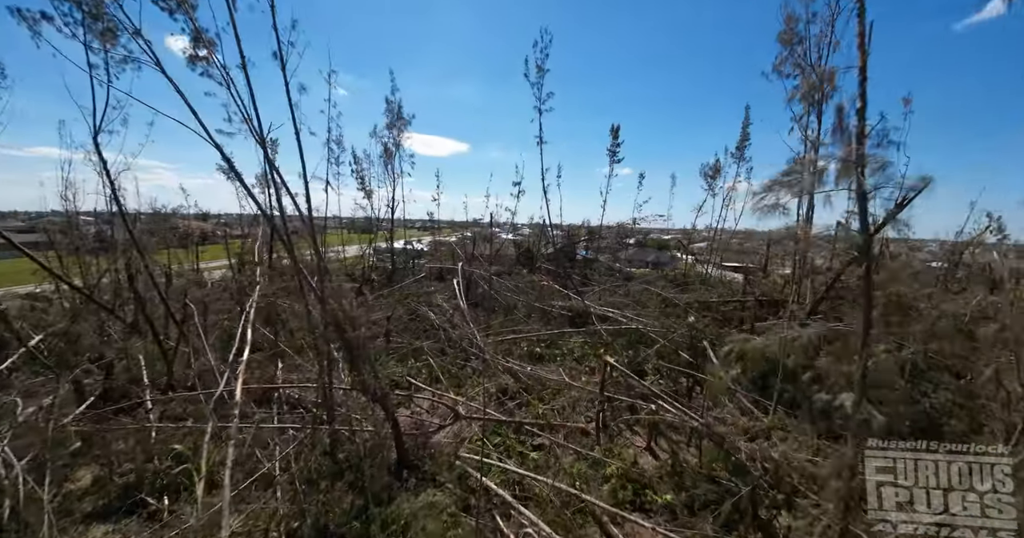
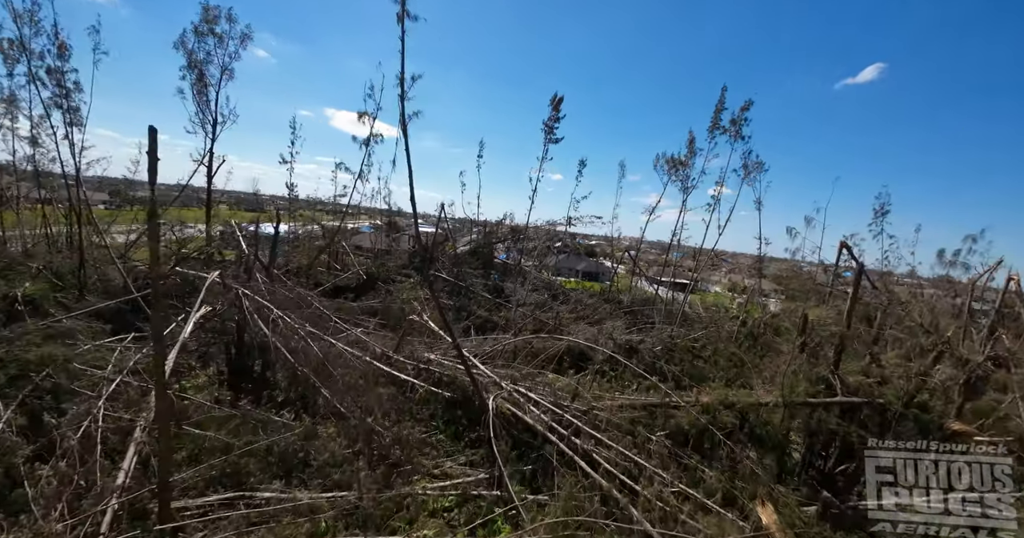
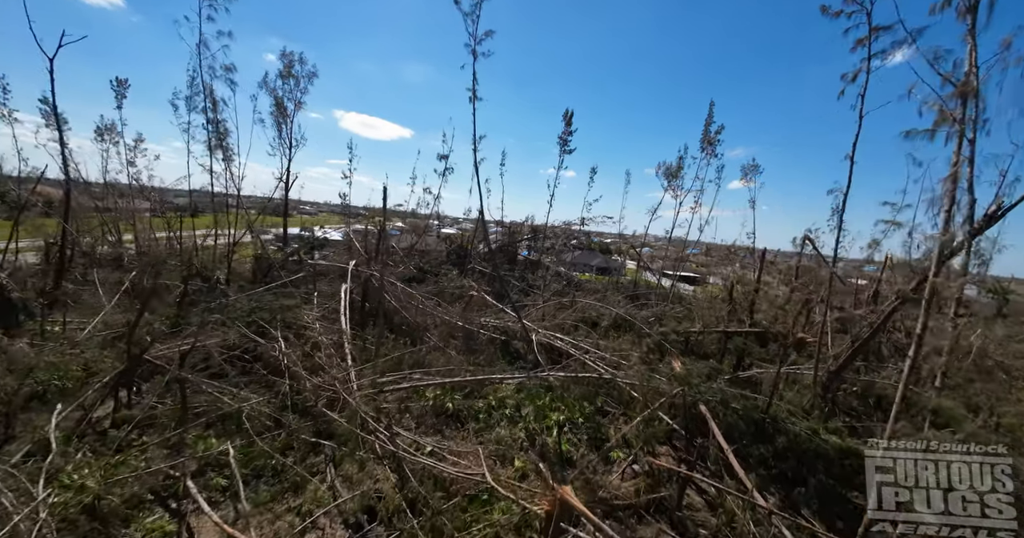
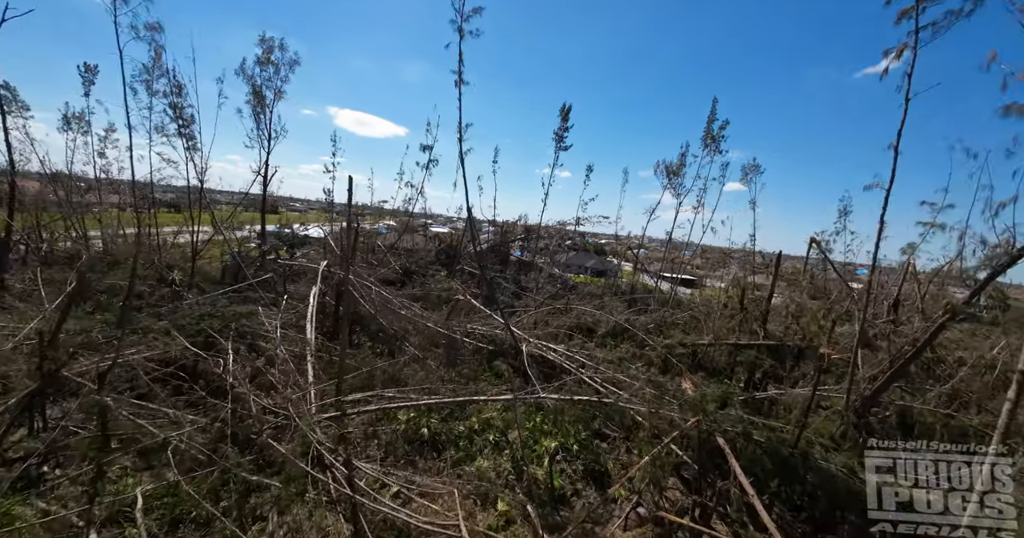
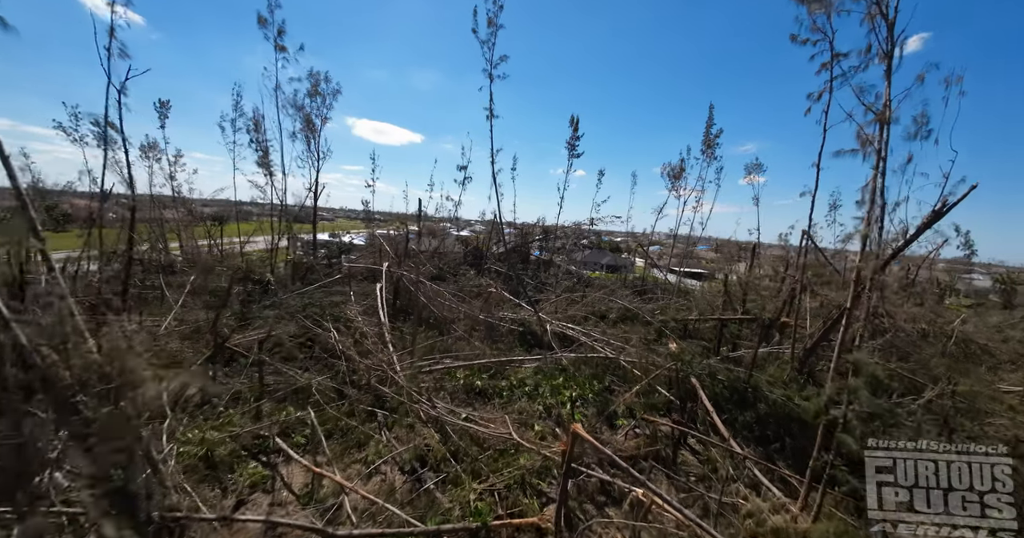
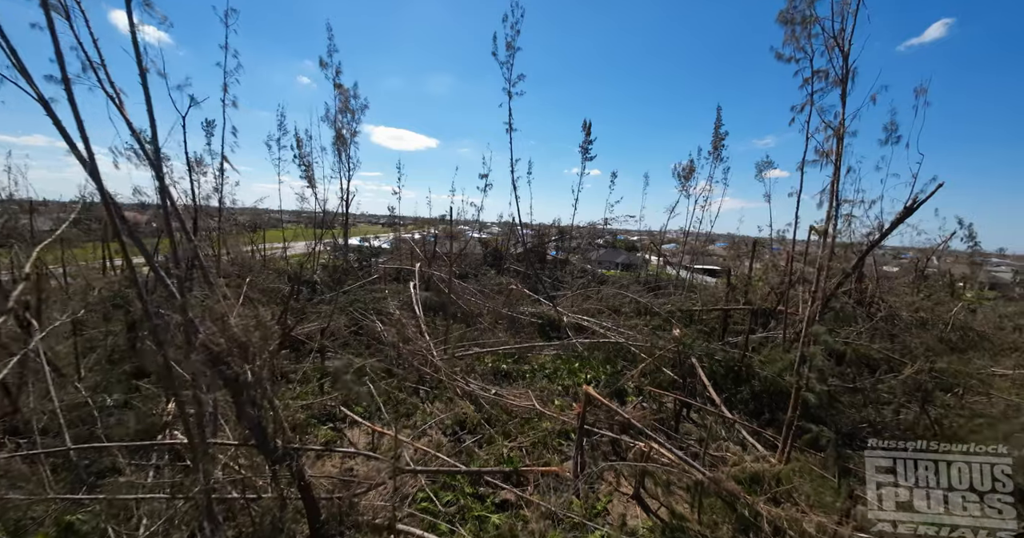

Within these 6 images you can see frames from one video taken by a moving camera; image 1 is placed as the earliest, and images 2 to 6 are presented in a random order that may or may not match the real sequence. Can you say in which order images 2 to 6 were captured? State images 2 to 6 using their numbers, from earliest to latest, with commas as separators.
6, 5, 3, 4, 2
